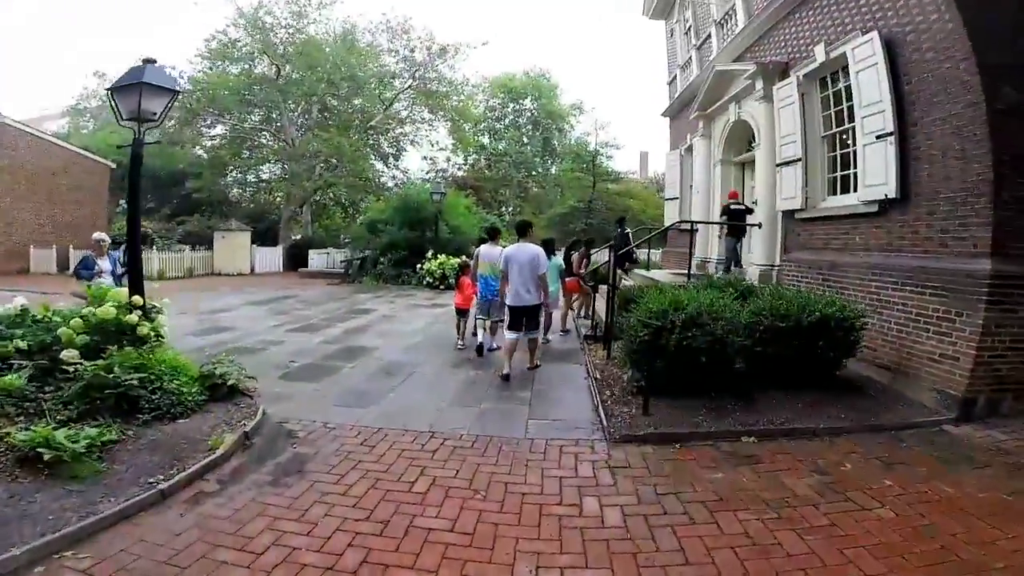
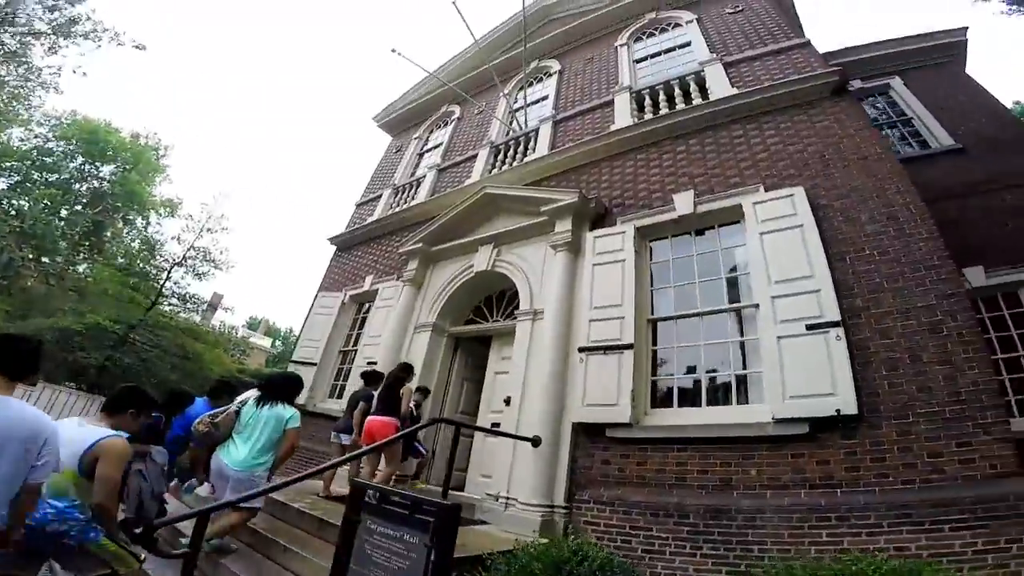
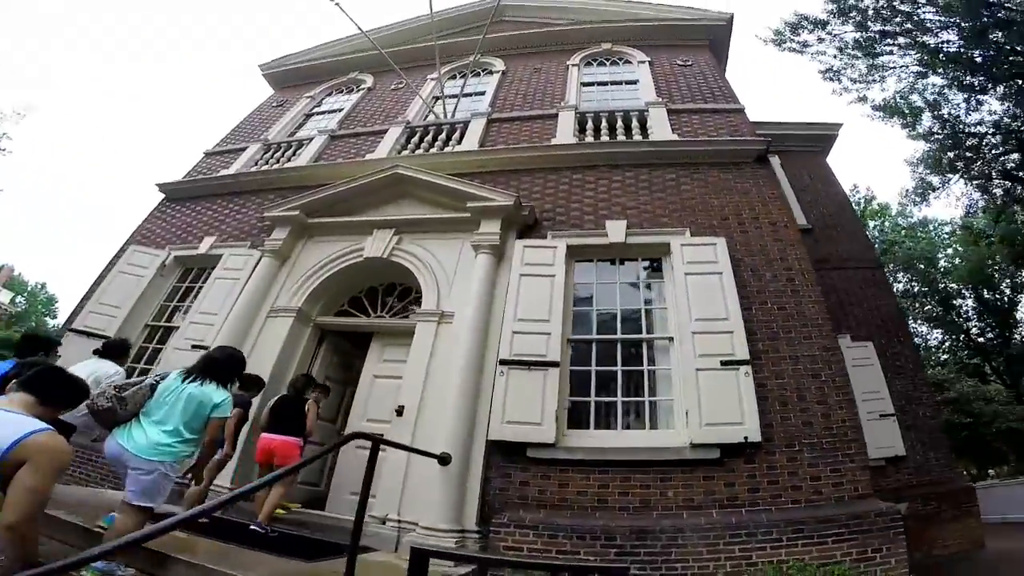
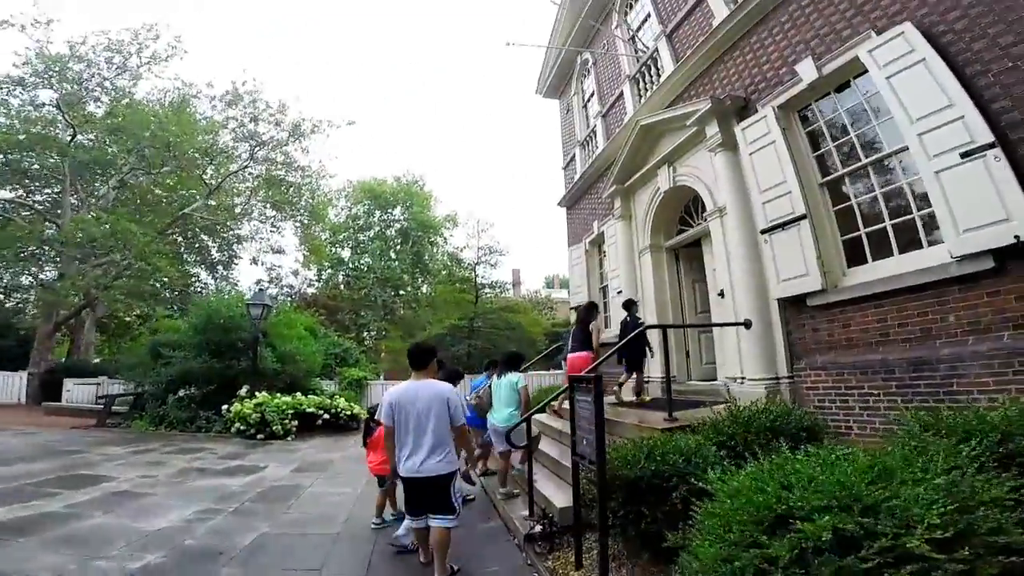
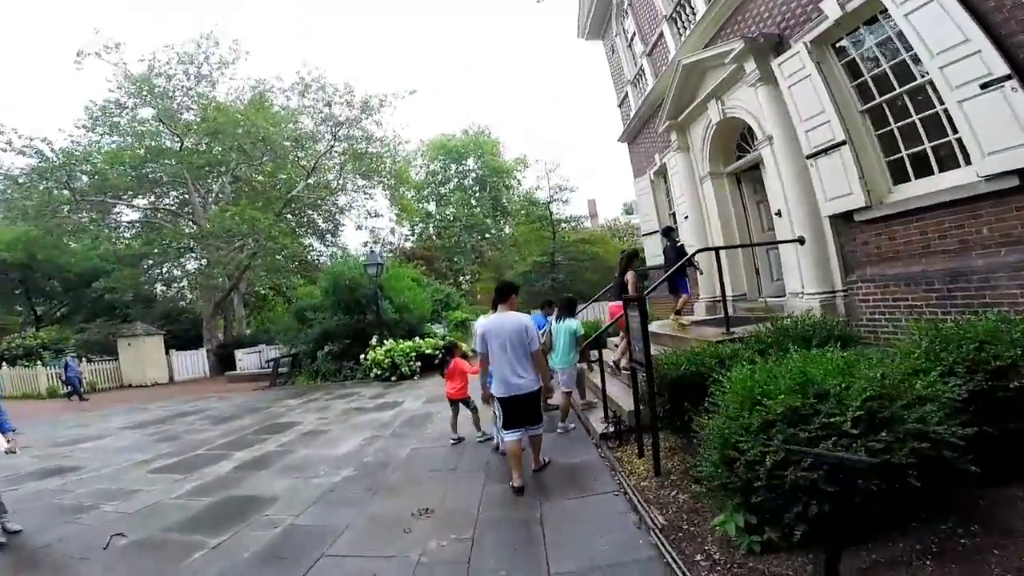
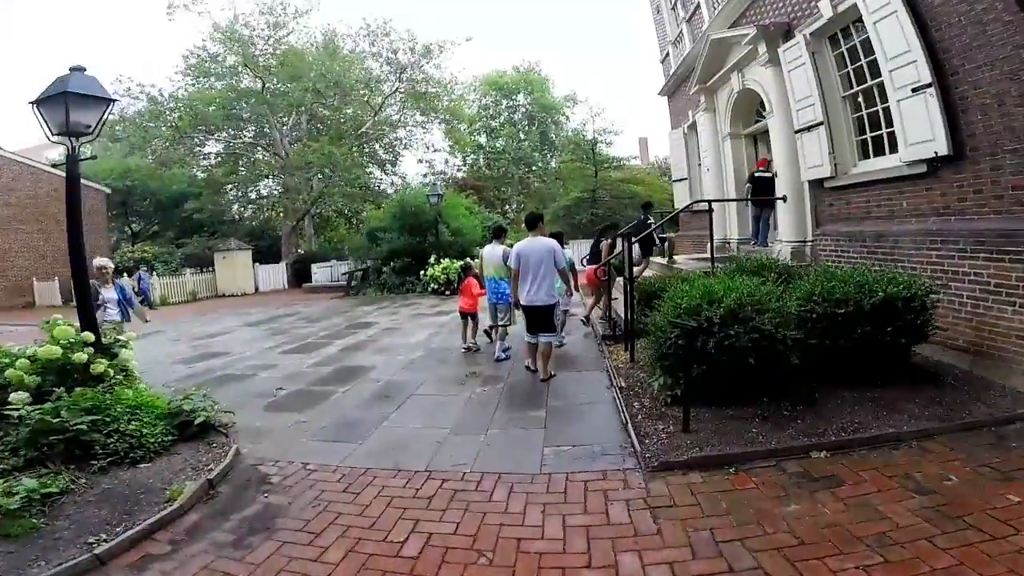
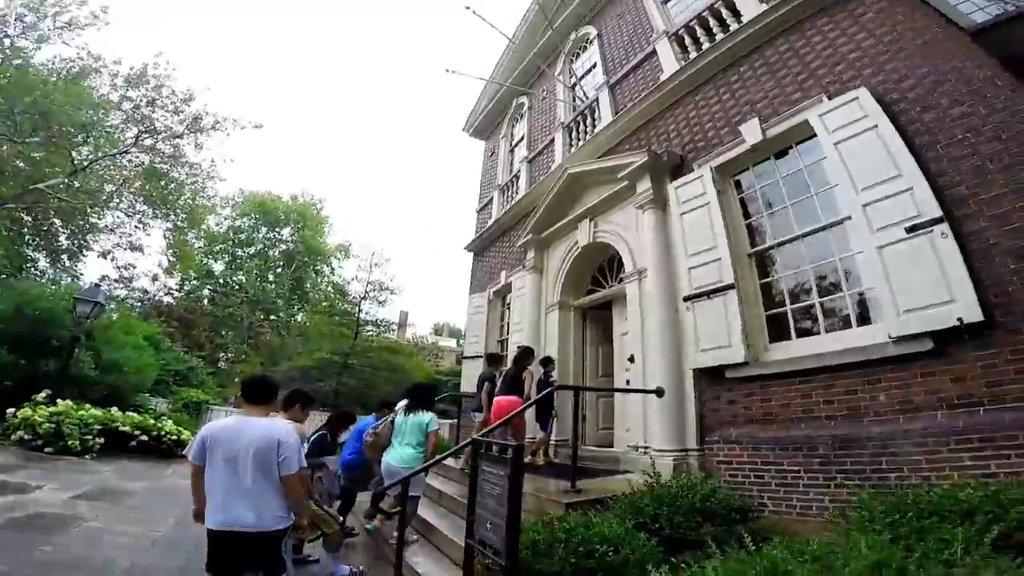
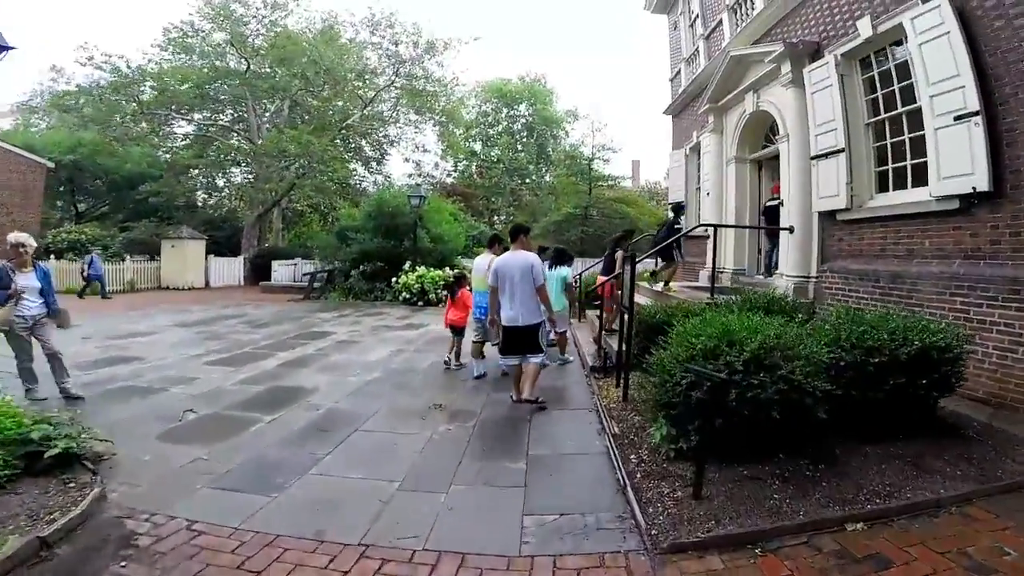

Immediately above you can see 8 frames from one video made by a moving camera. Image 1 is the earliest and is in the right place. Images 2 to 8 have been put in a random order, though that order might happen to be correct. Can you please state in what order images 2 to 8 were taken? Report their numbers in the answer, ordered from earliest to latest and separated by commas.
6, 8, 5, 4, 7, 2, 3
